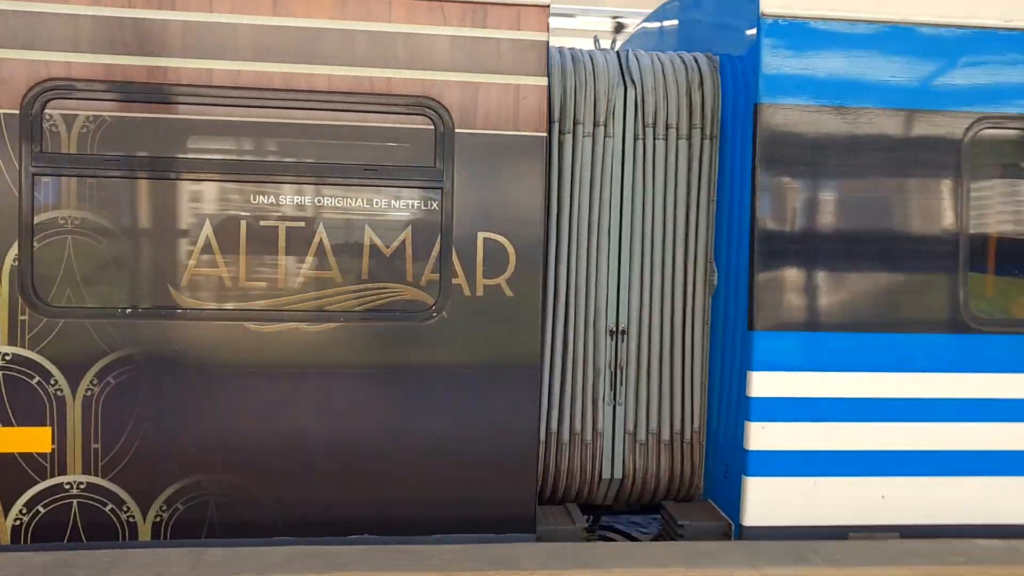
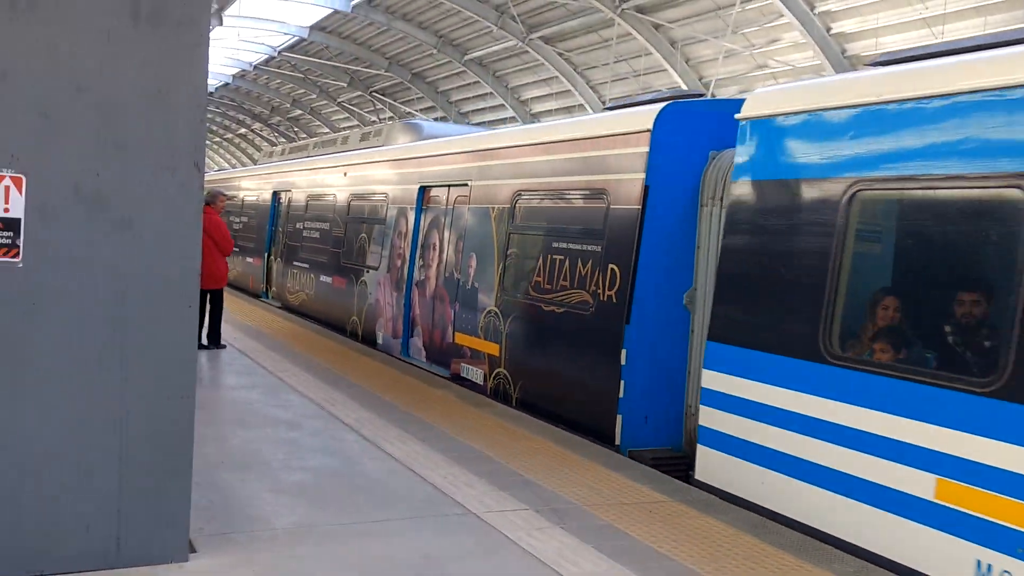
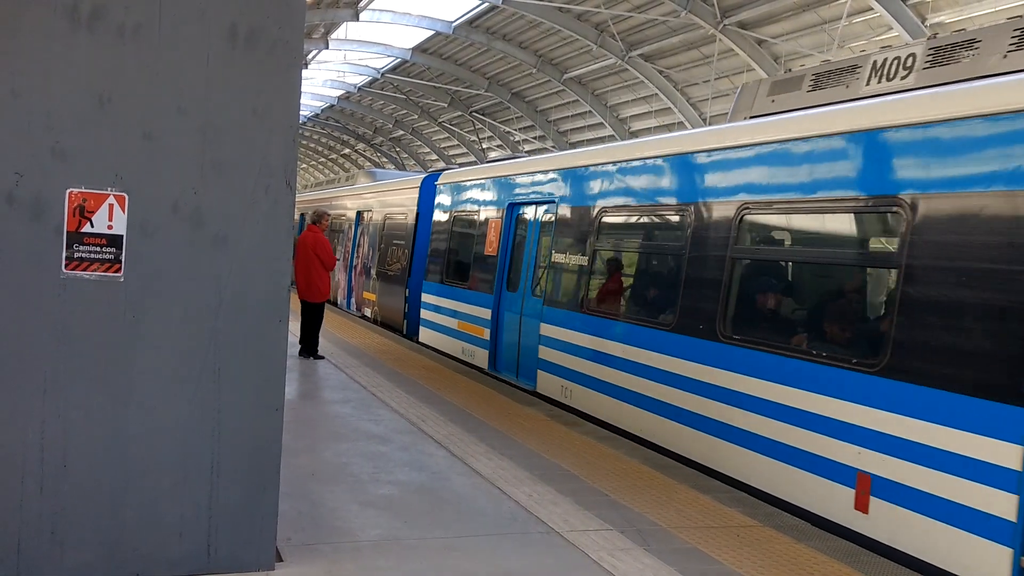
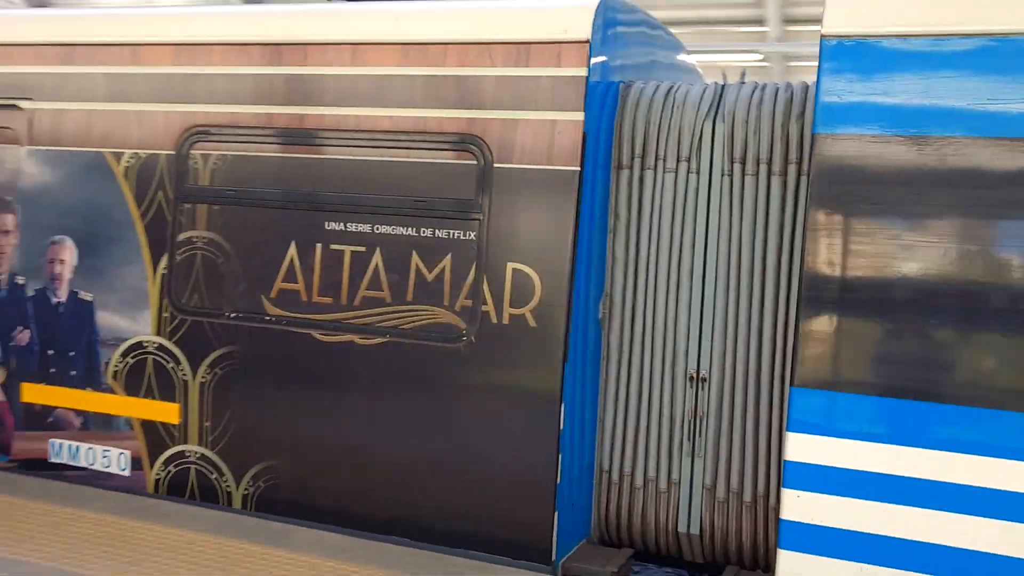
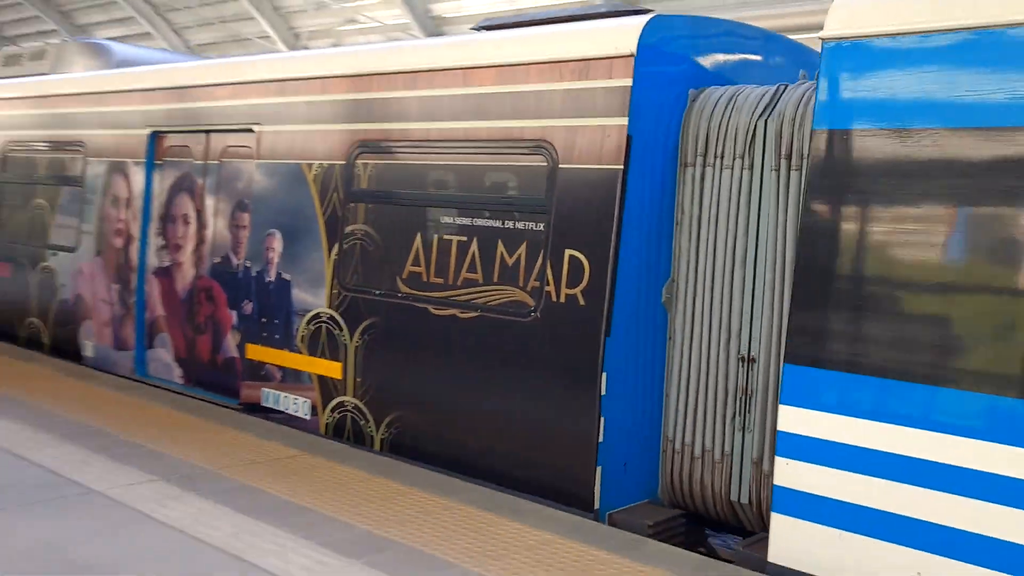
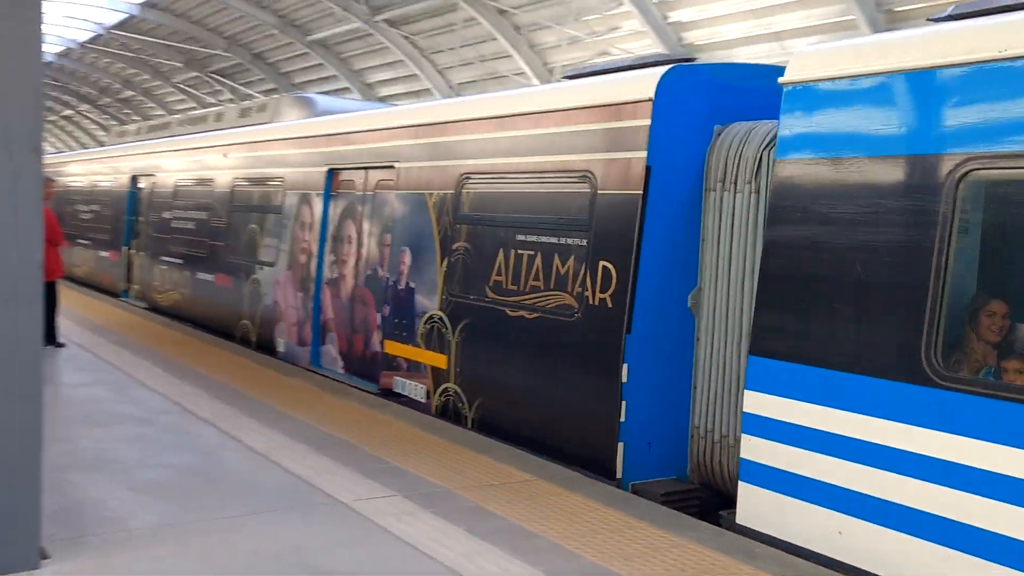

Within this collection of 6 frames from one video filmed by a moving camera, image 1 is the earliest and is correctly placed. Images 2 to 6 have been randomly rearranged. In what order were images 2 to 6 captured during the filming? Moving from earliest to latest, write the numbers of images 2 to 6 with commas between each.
4, 5, 6, 2, 3
